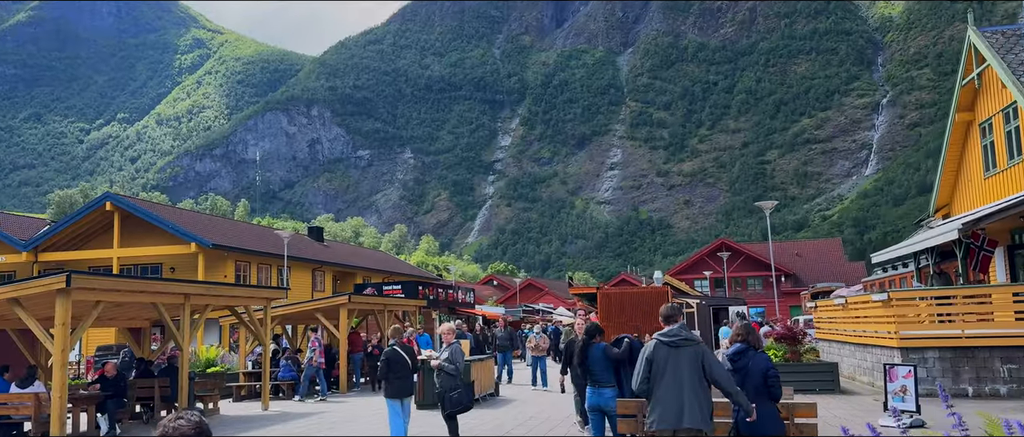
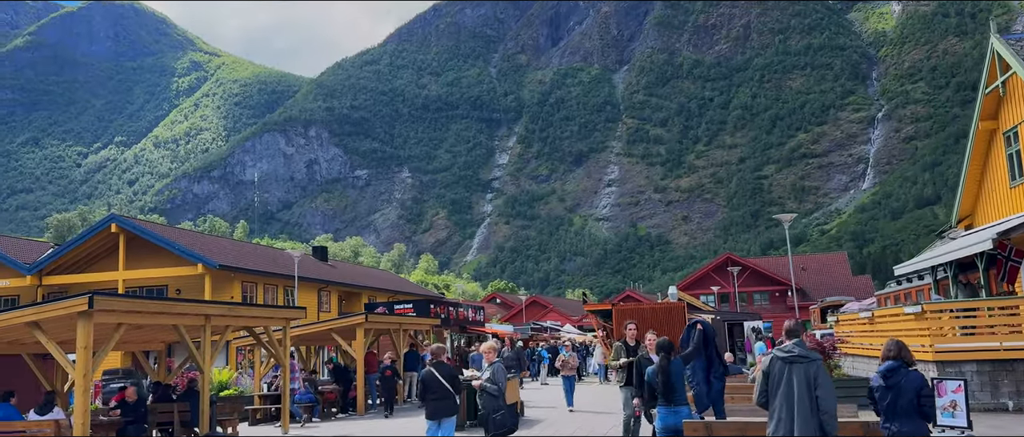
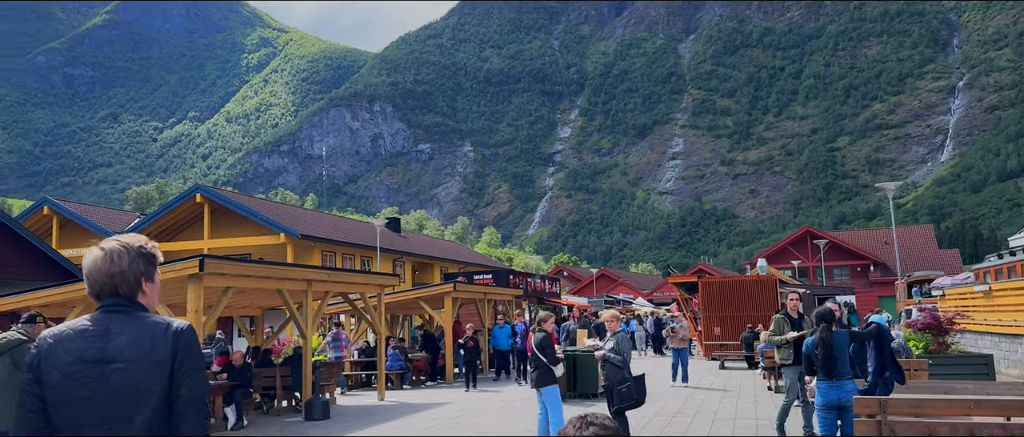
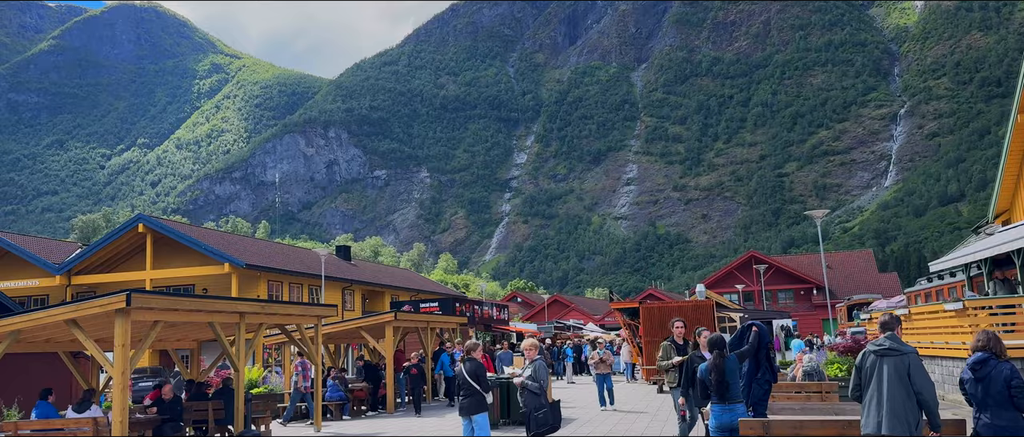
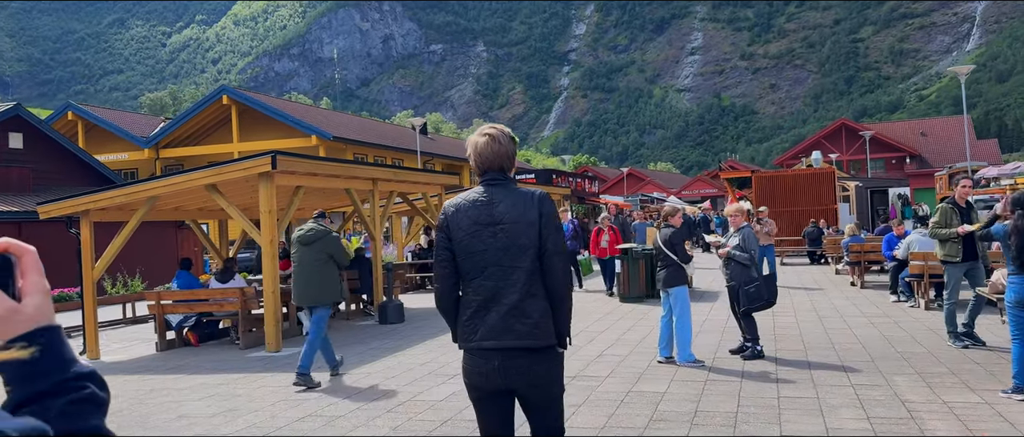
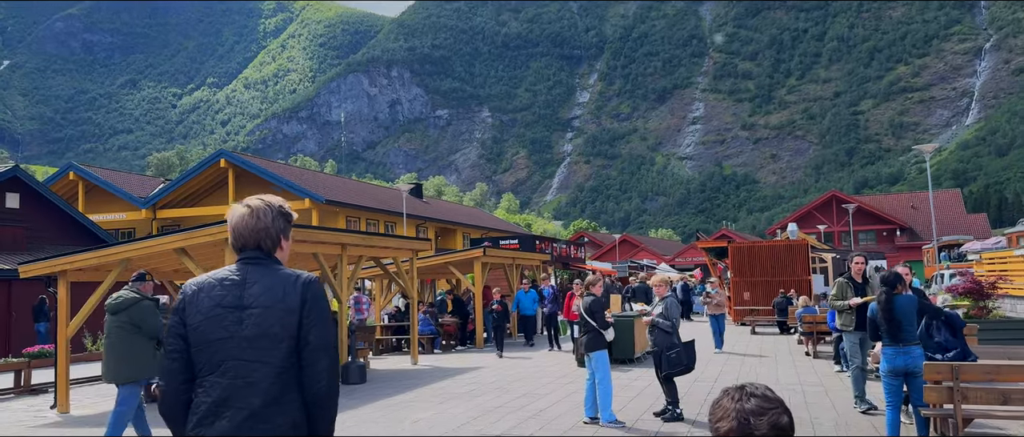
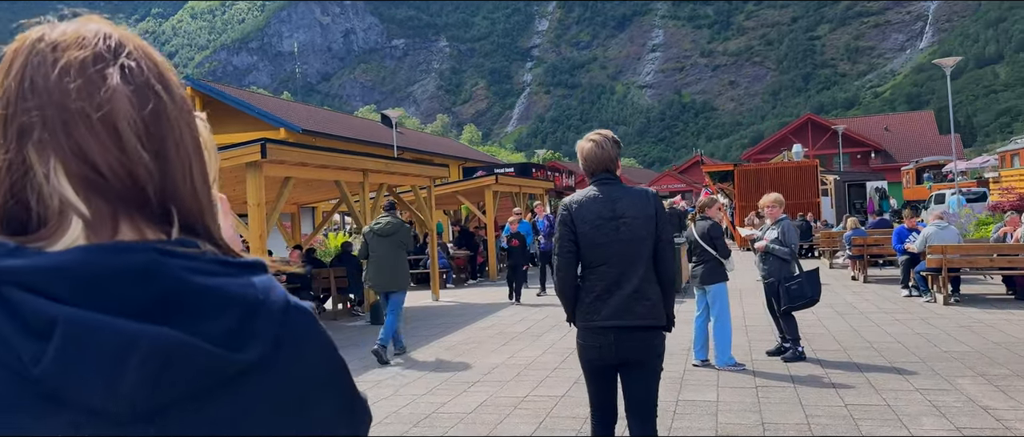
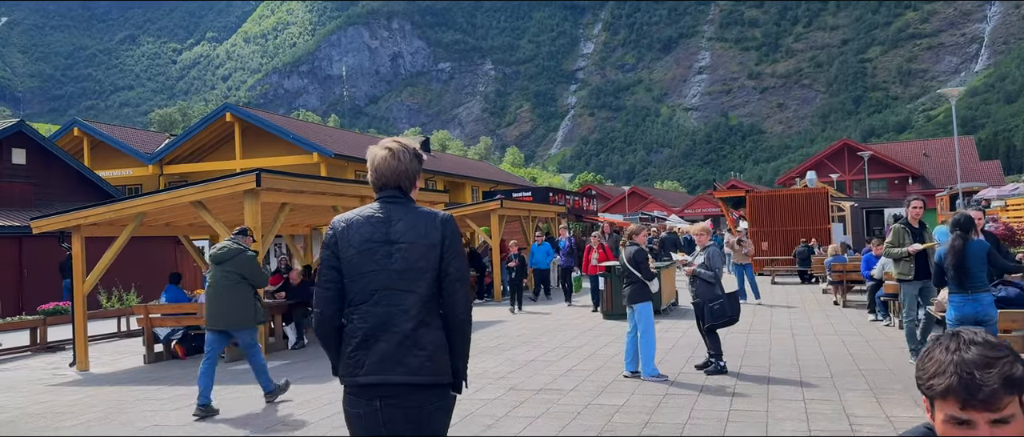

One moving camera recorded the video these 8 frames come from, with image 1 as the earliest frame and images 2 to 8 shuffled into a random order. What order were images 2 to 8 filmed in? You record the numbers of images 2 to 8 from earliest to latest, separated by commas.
2, 4, 3, 6, 8, 5, 7
